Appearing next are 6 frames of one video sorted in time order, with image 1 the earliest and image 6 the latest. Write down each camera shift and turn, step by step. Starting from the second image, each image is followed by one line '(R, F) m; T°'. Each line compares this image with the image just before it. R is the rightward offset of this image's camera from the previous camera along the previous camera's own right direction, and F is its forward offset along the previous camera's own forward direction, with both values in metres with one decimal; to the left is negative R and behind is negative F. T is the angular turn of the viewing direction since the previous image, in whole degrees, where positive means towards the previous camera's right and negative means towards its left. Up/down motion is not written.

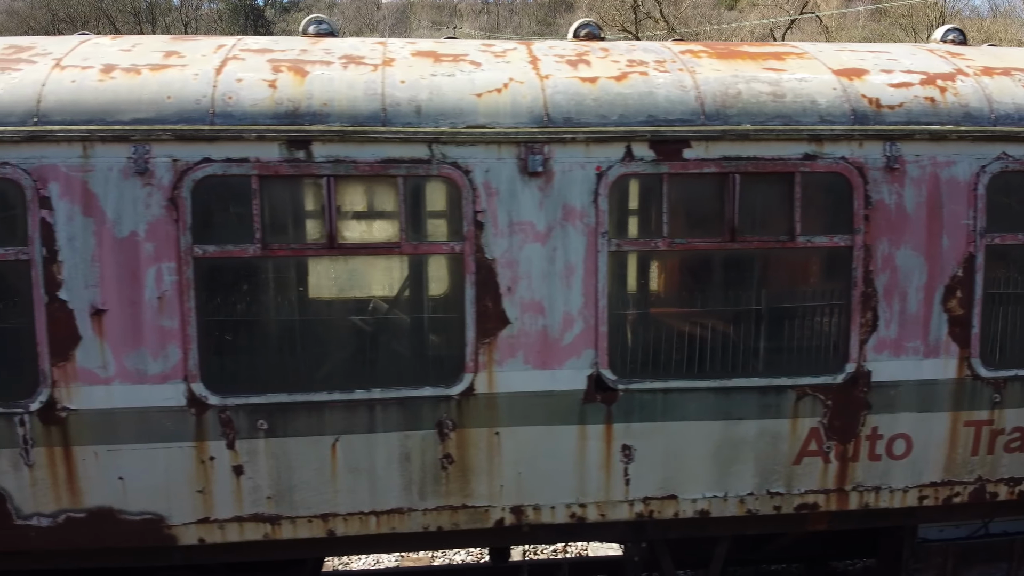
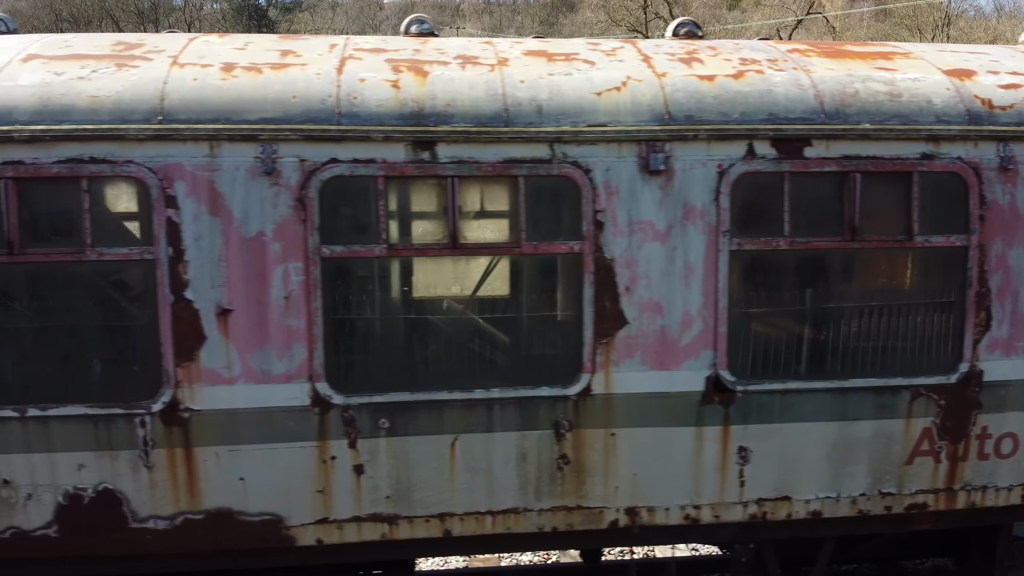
(-0.5, 0.0) m; 0°
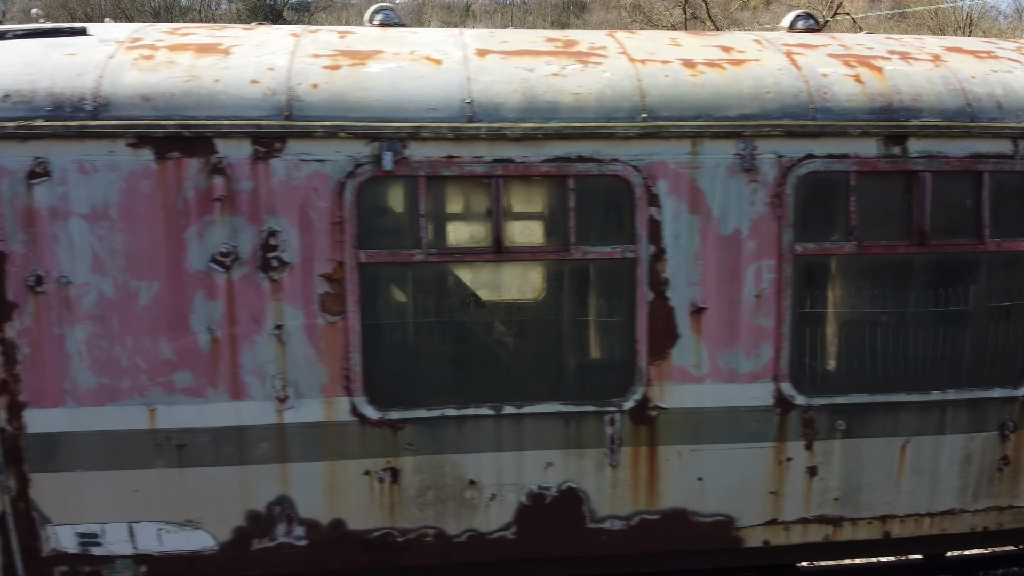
(-1.7, 0.0) m; +2°
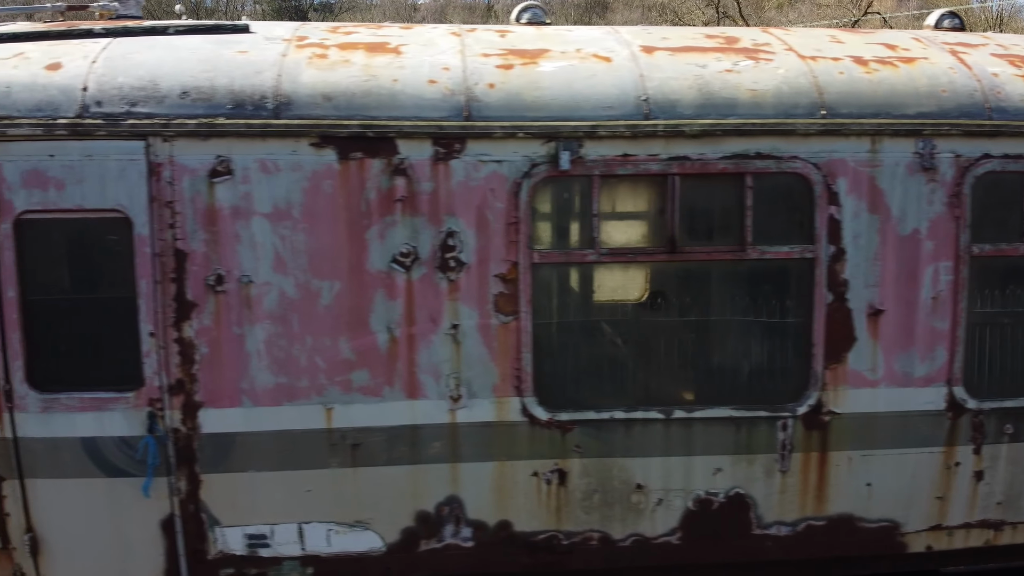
(-0.5, 0.0) m; -1°
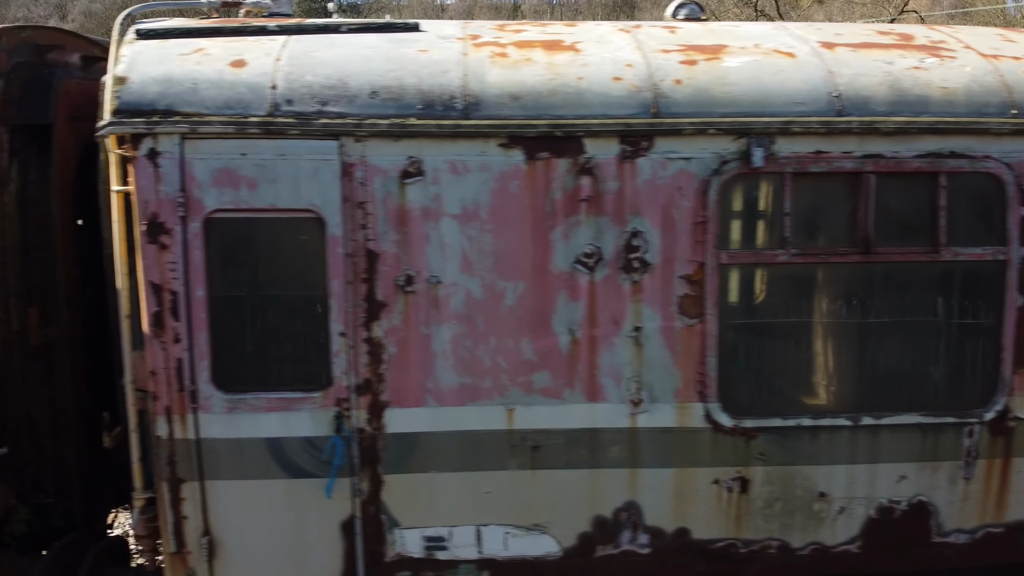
(-0.5, 0.0) m; -1°
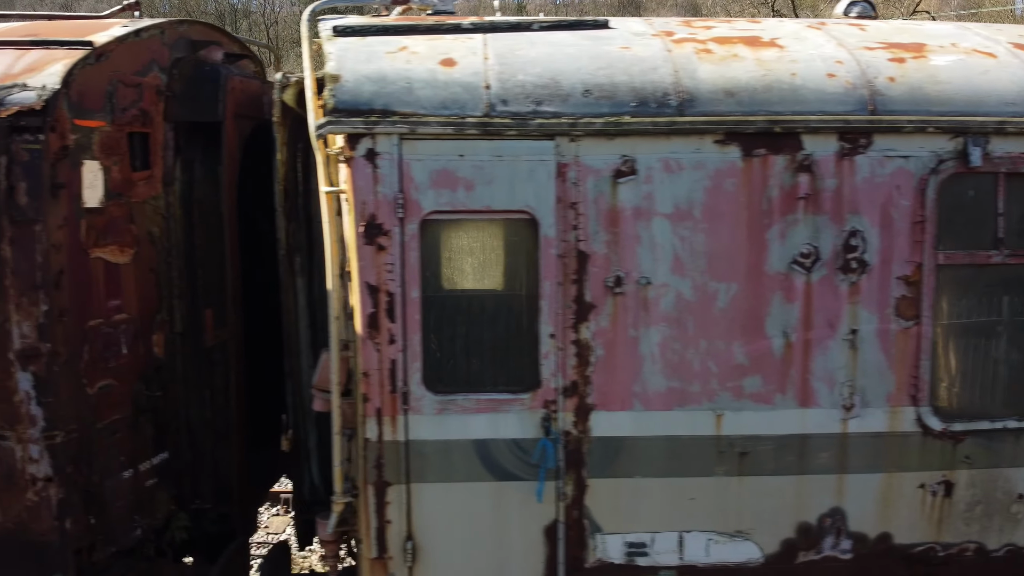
(-0.7, +0.1) m; +1°
